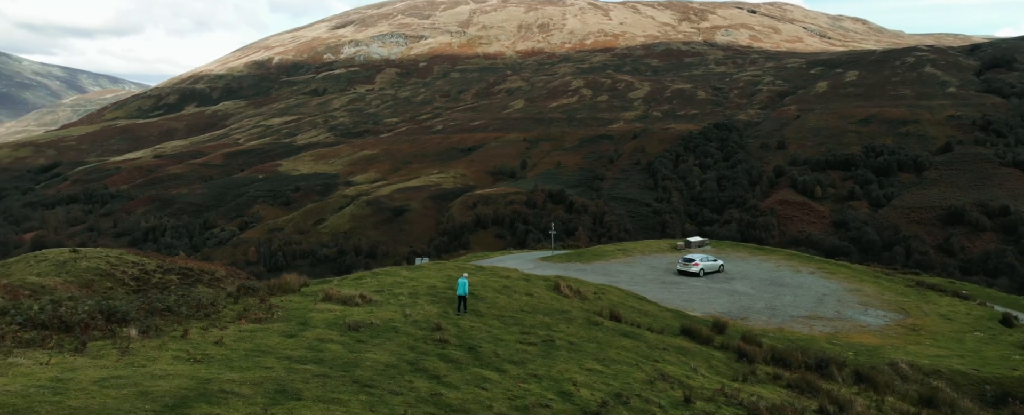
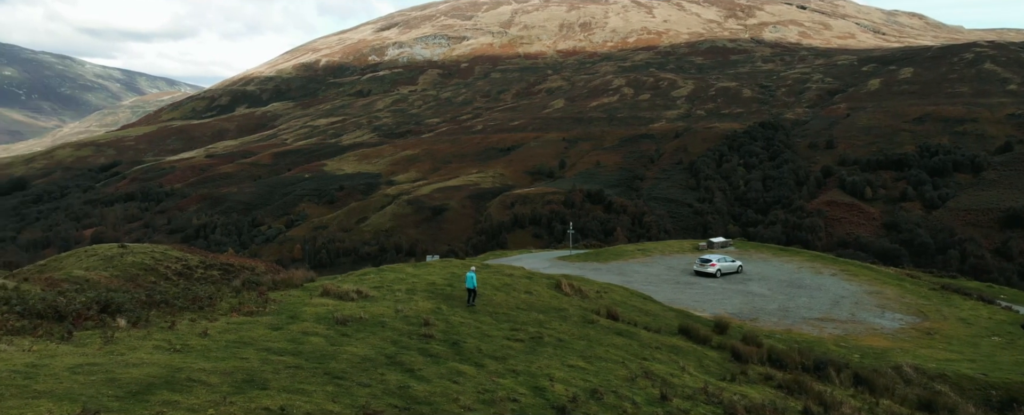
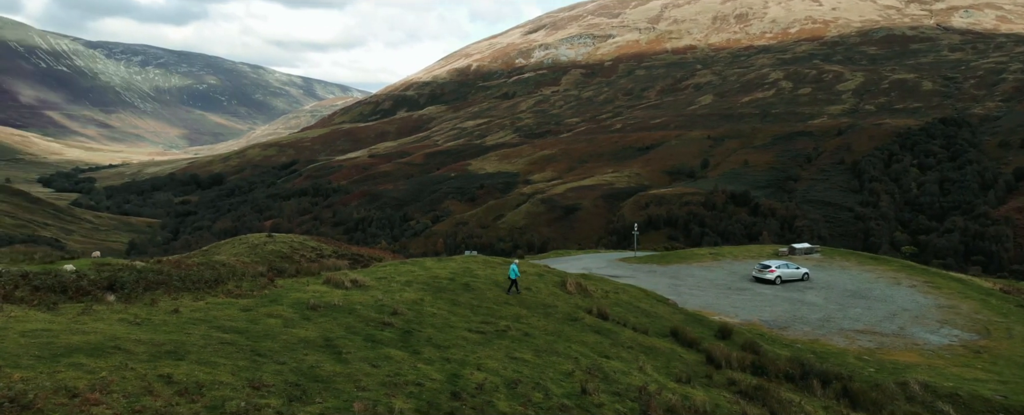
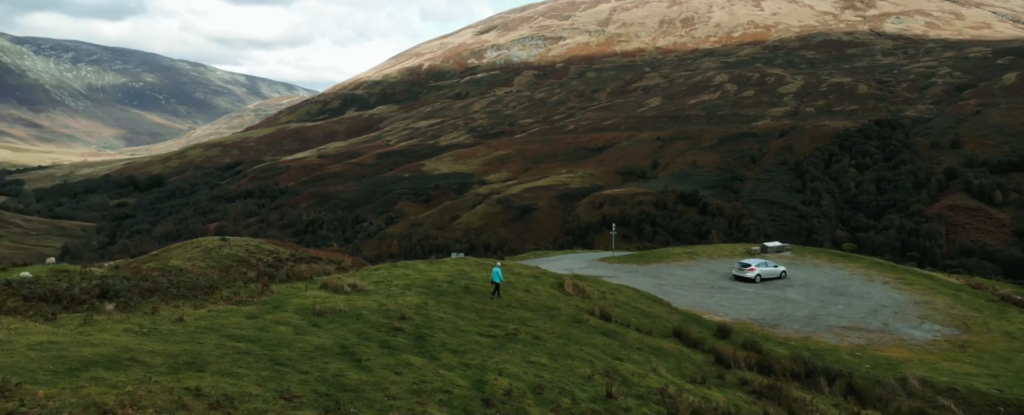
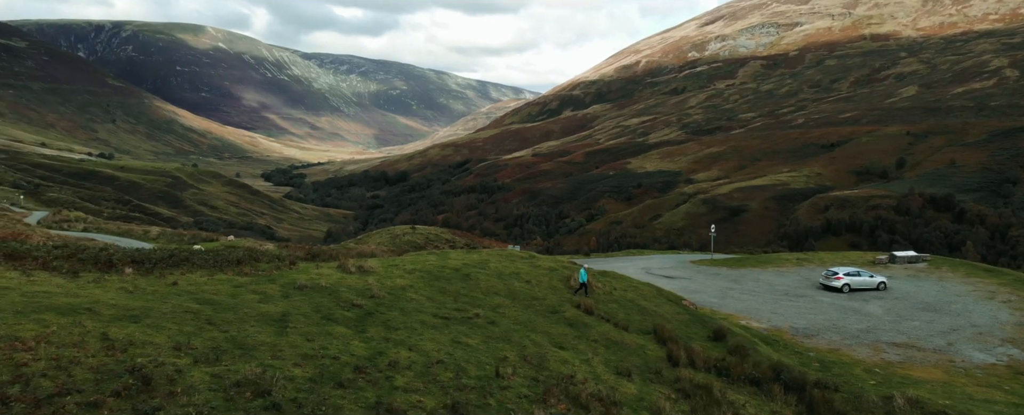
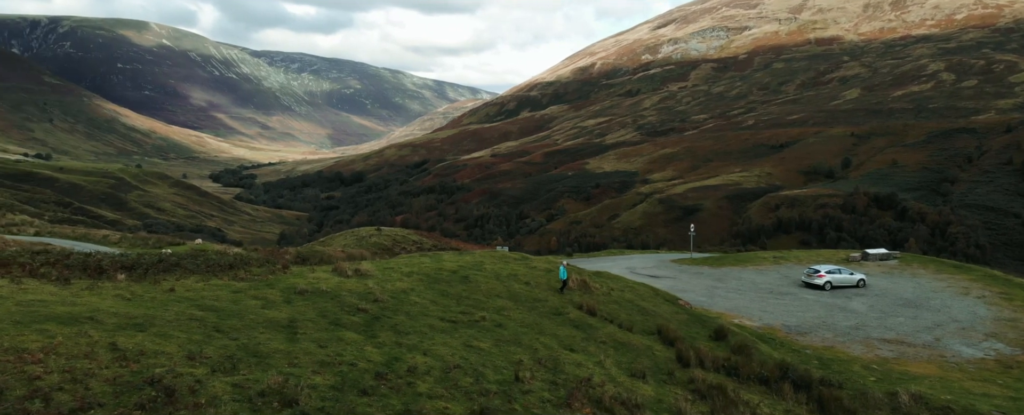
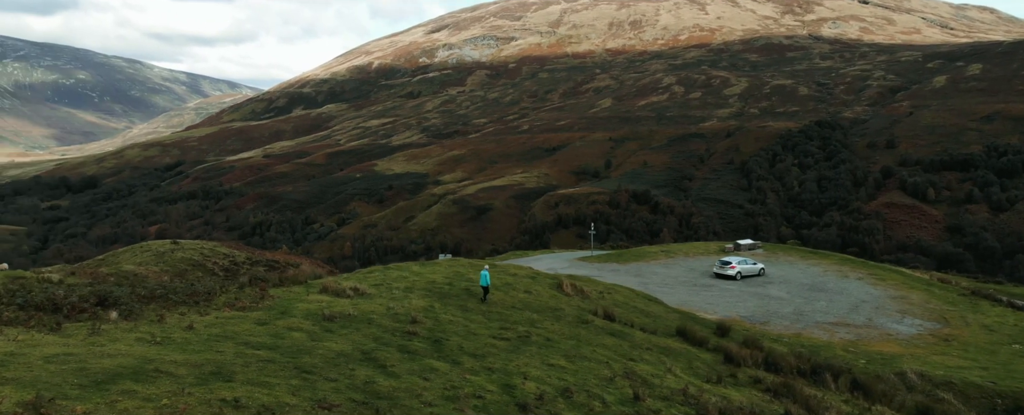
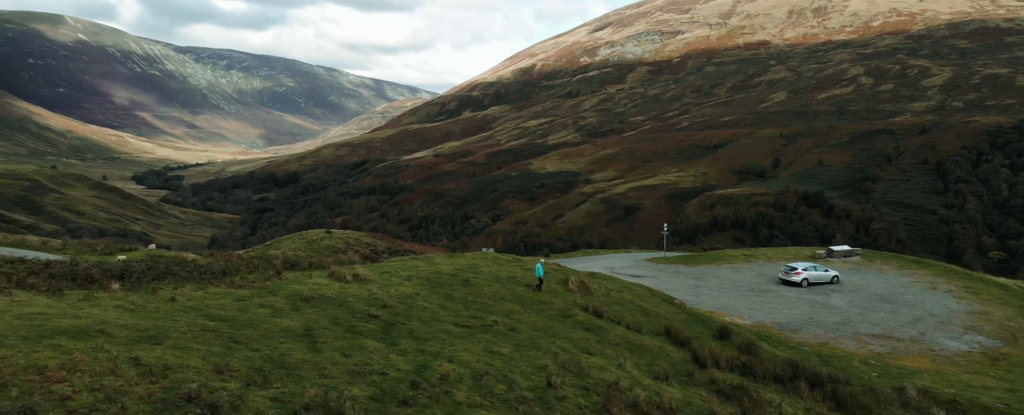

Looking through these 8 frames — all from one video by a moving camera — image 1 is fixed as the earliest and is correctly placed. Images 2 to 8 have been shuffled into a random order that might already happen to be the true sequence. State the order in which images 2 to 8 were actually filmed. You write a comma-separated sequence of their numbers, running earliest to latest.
2, 7, 4, 3, 8, 6, 5
